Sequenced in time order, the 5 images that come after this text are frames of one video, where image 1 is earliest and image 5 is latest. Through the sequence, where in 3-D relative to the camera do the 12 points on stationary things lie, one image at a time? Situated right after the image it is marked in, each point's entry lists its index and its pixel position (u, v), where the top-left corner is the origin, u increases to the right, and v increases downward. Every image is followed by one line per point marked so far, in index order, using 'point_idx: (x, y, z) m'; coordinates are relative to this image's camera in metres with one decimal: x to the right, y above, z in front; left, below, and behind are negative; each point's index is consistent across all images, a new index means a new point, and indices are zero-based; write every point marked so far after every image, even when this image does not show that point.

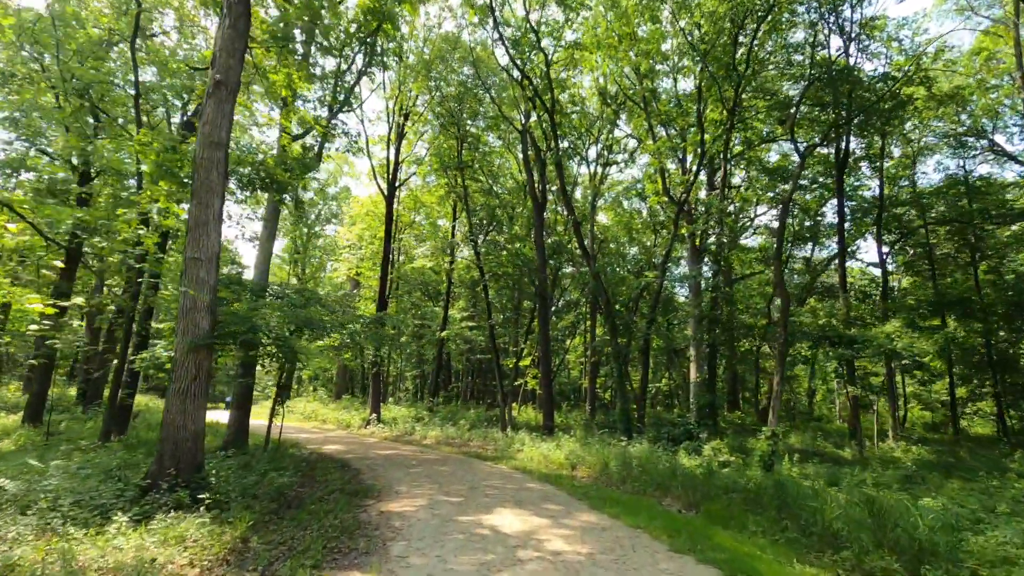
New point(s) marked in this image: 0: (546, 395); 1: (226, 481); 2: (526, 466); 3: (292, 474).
0: (+1.2, -3.7, +18.5) m
1: (-3.8, -2.6, +7.0) m
2: (+0.3, -3.6, +10.8) m
3: (-3.6, -3.0, +8.6) m
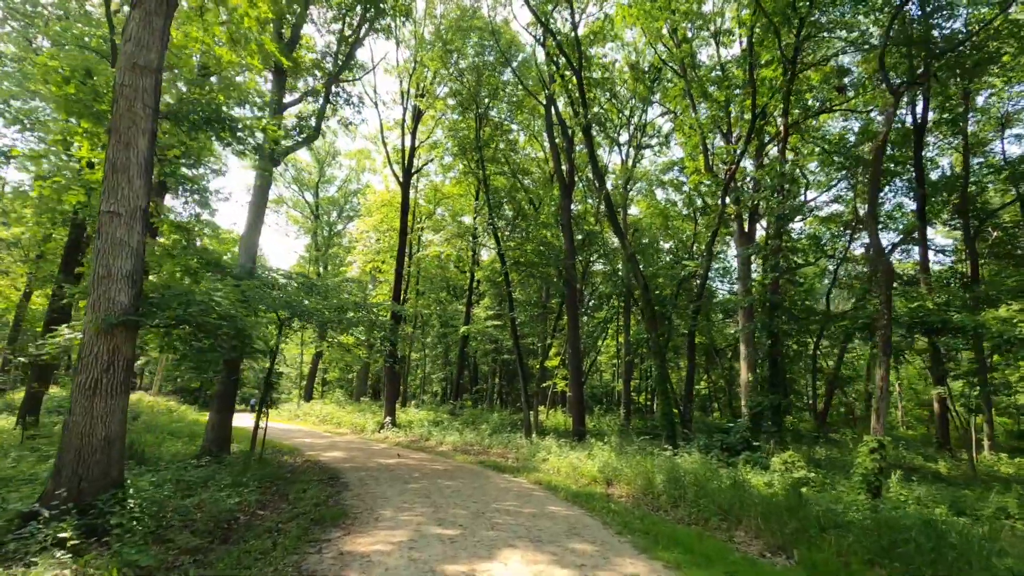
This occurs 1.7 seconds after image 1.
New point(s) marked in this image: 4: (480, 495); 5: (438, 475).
0: (+2.0, -3.4, +16.6) m
1: (-3.6, -2.2, +5.4) m
2: (+0.7, -3.3, +9.0) m
3: (-3.3, -2.7, +6.9) m
4: (-0.4, -2.9, +7.4) m
5: (-1.3, -3.3, +9.2) m
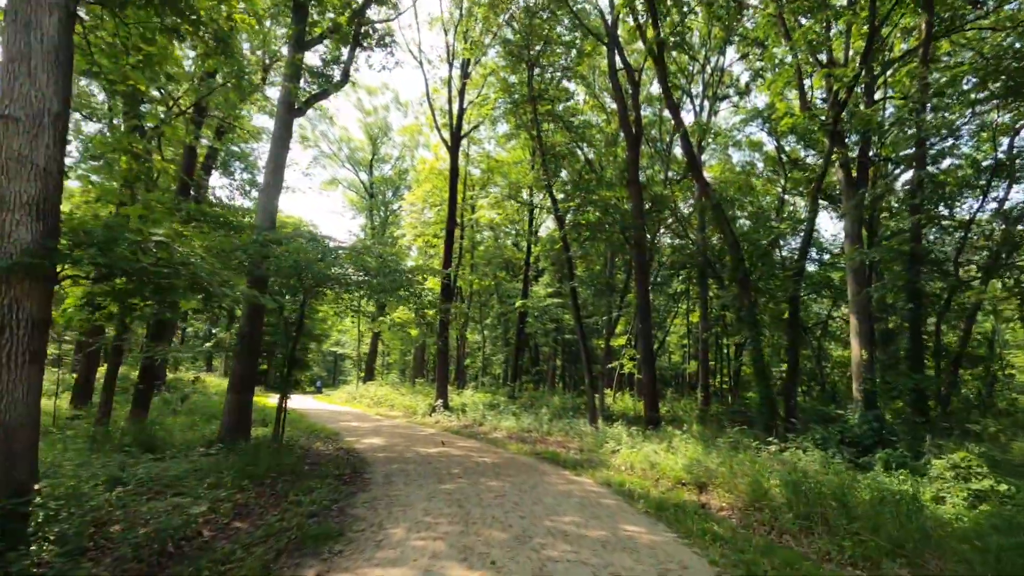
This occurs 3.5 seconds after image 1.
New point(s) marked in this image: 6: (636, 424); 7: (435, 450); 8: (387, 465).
0: (+3.7, -2.4, +14.5) m
1: (-3.2, -1.7, +4.0) m
2: (+1.5, -2.6, +7.1) m
3: (-2.7, -2.1, +5.5) m
4: (+0.2, -2.3, +5.7) m
5: (-0.4, -2.6, +7.5) m
6: (+3.4, -3.7, +14.4) m
7: (-1.4, -3.0, +9.6) m
8: (-1.9, -2.6, +7.9) m
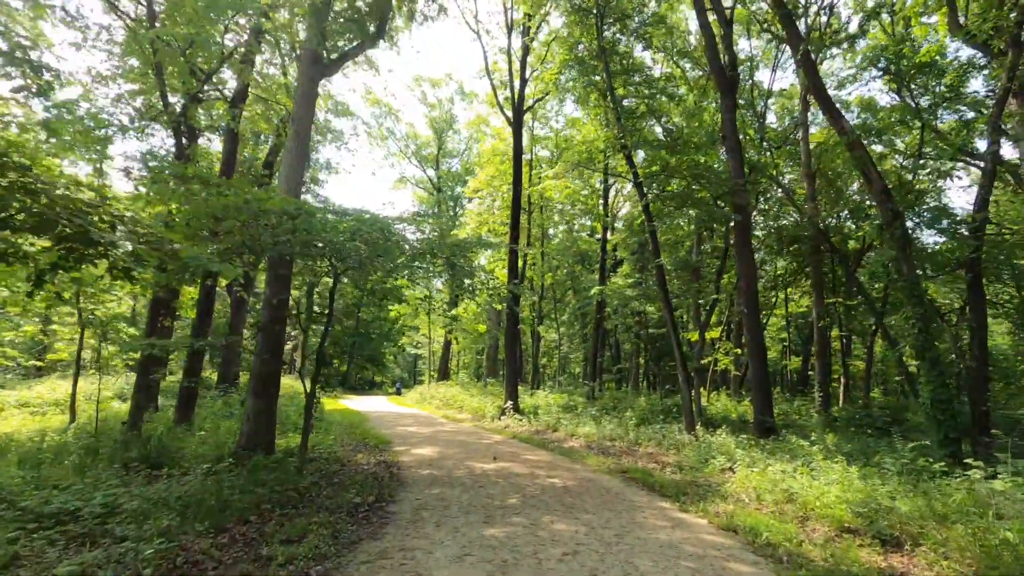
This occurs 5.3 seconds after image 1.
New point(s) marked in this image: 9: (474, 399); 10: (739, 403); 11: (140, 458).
0: (+5.5, -1.9, +11.8) m
1: (-2.9, -1.4, +2.5) m
2: (+2.2, -2.1, +4.8) m
3: (-2.2, -1.8, +3.9) m
4: (+0.7, -1.9, +3.6) m
5: (+0.4, -2.2, +5.5) m
6: (+5.2, -3.2, +11.8) m
7: (-0.3, -2.6, +7.8) m
8: (-1.0, -2.3, +6.1) m
9: (-1.4, -4.0, +19.0) m
10: (+6.6, -3.4, +15.5) m
11: (-4.9, -2.2, +6.9) m
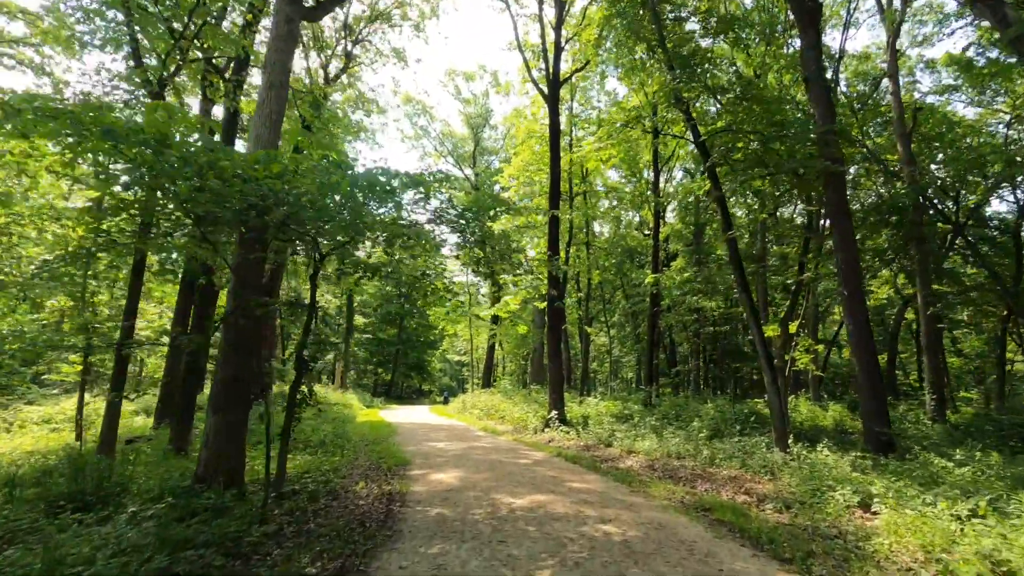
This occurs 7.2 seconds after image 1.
0: (+6.2, -1.5, +9.4) m
1: (-3.0, -1.2, +0.8) m
2: (+2.3, -1.8, +2.7) m
3: (-2.1, -1.6, +2.1) m
4: (+0.8, -1.6, +1.6) m
5: (+0.6, -1.9, +3.5) m
6: (+5.9, -2.8, +9.3) m
7: (+0.2, -2.3, +5.8) m
8: (-0.7, -2.1, +4.2) m
9: (+0.1, -3.9, +17.1) m
10: (+7.8, -2.9, +12.9) m
11: (-4.5, -2.1, +5.3) m
